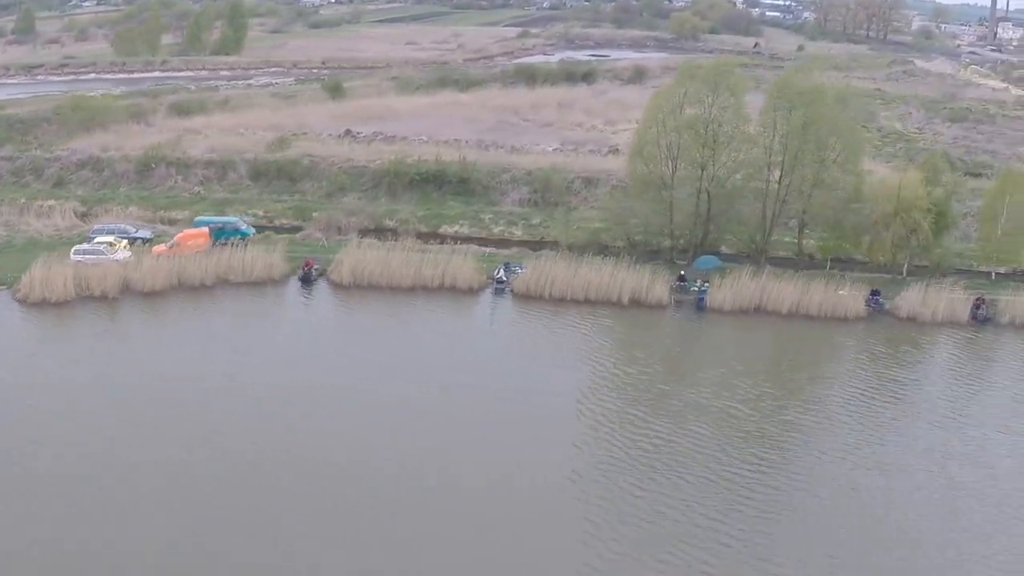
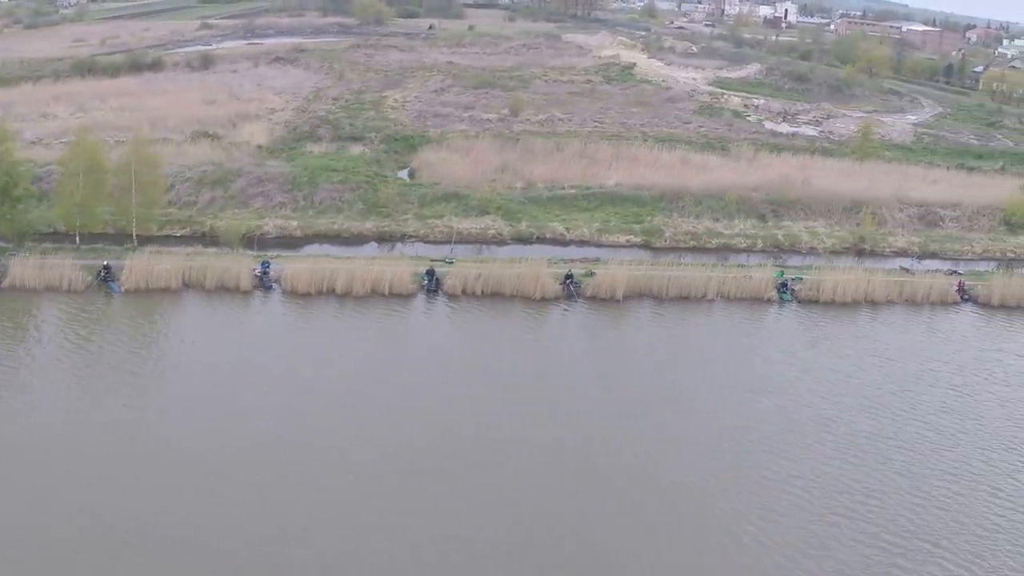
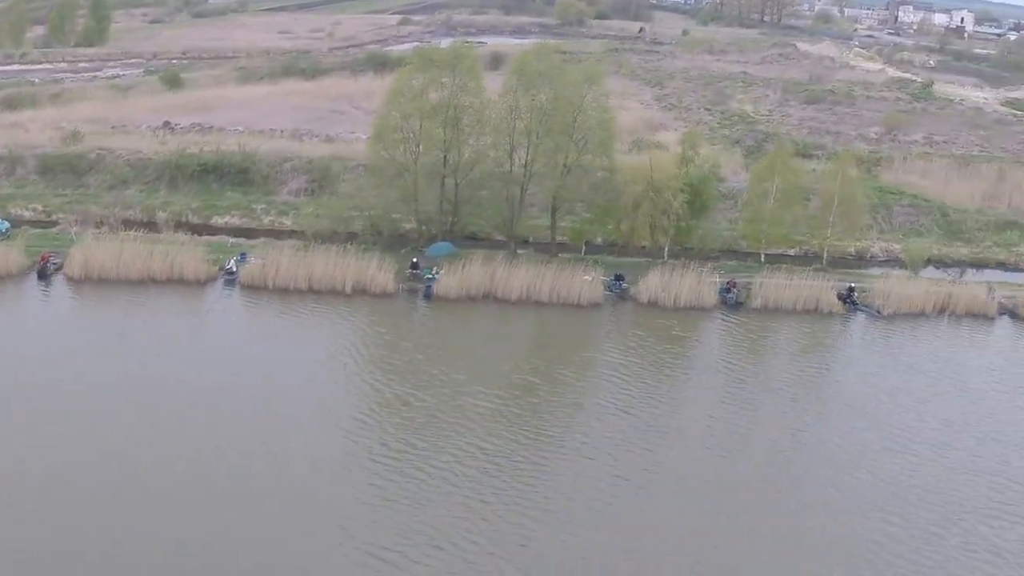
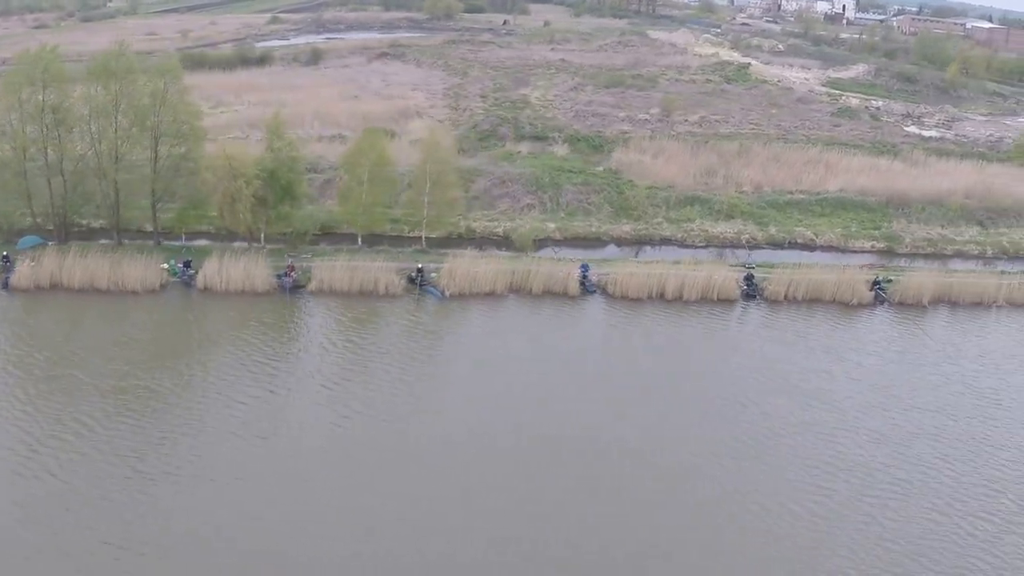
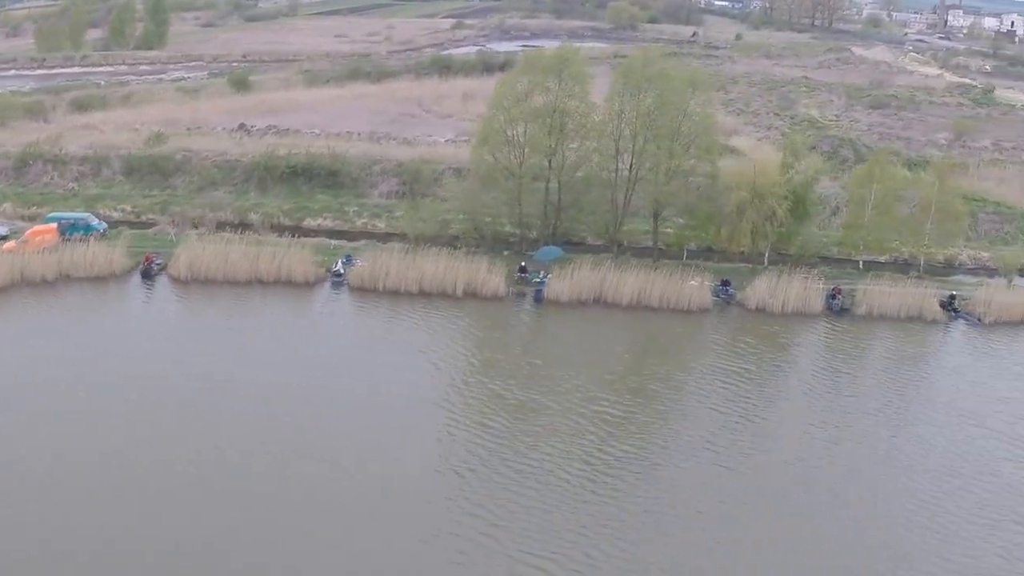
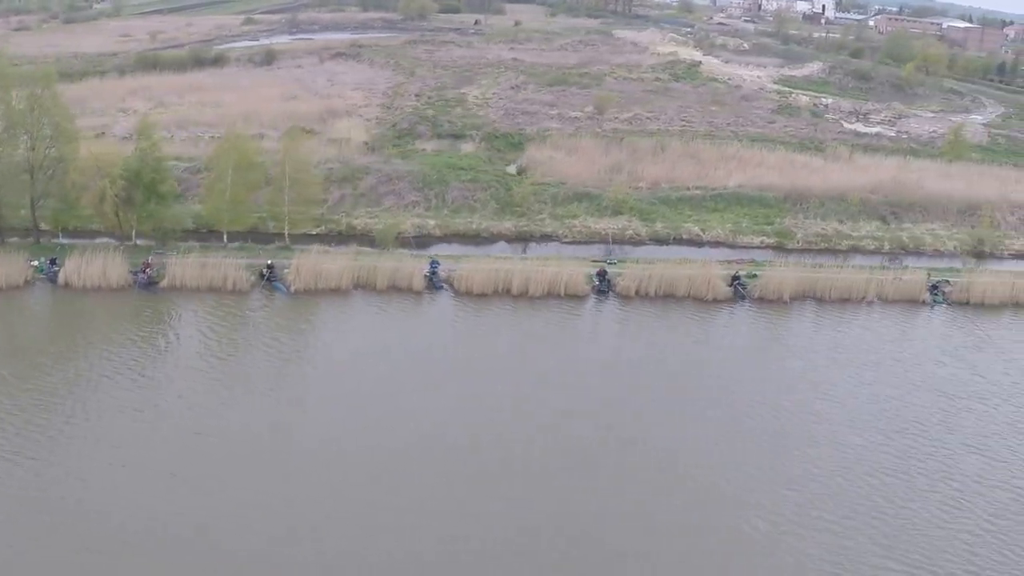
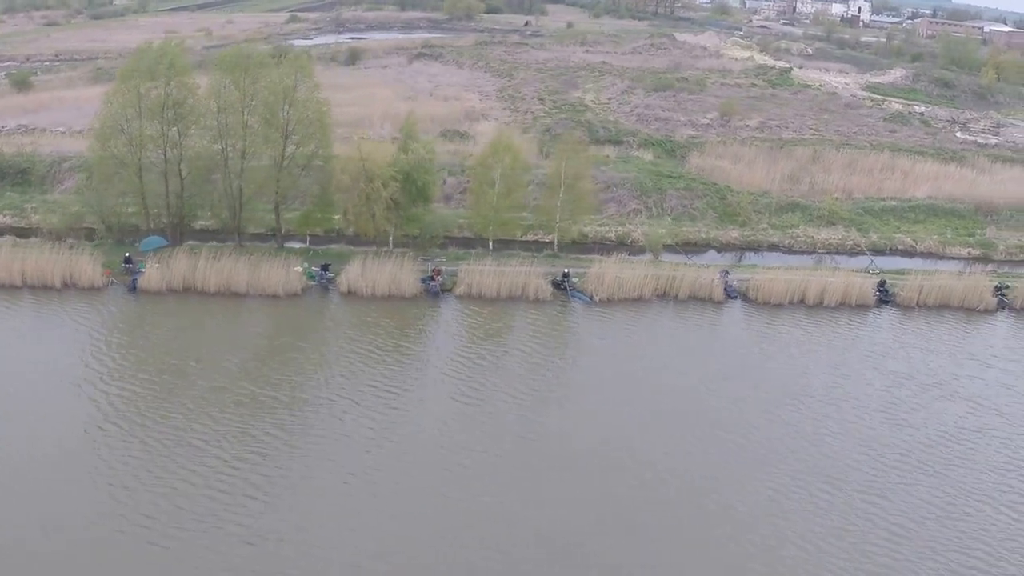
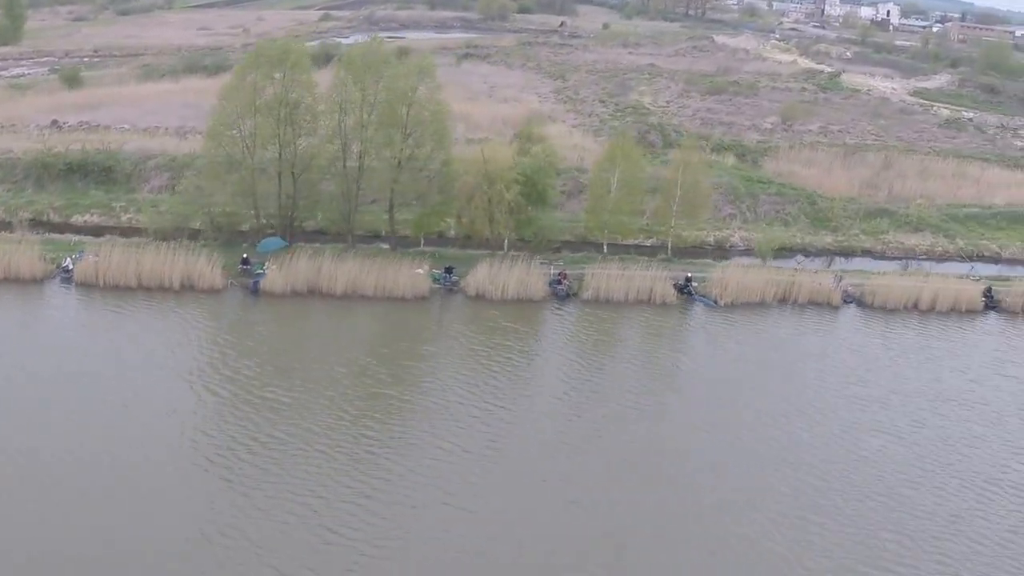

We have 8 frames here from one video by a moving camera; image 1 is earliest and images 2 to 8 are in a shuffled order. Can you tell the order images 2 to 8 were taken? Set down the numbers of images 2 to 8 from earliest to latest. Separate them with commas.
5, 3, 8, 7, 4, 6, 2
